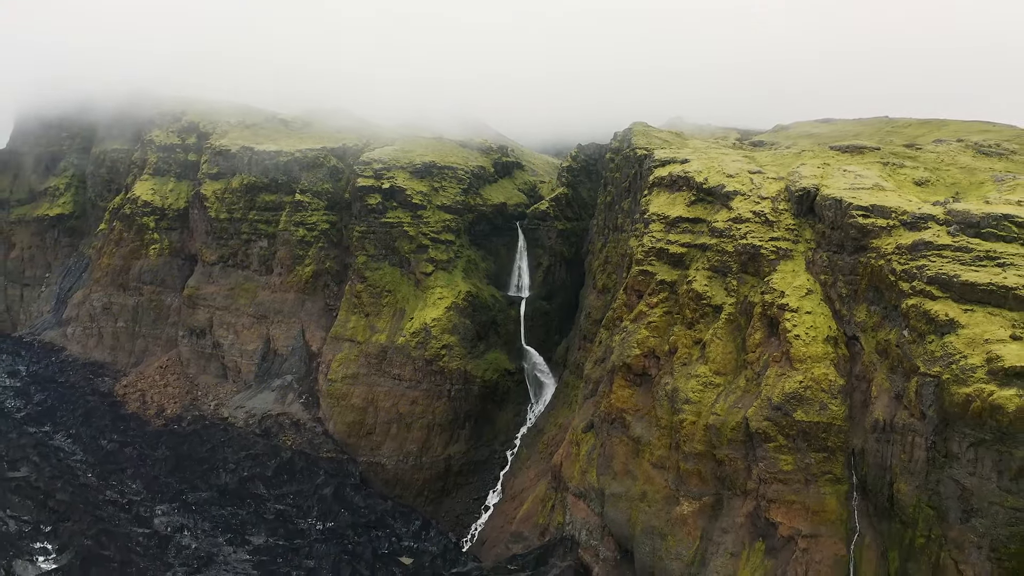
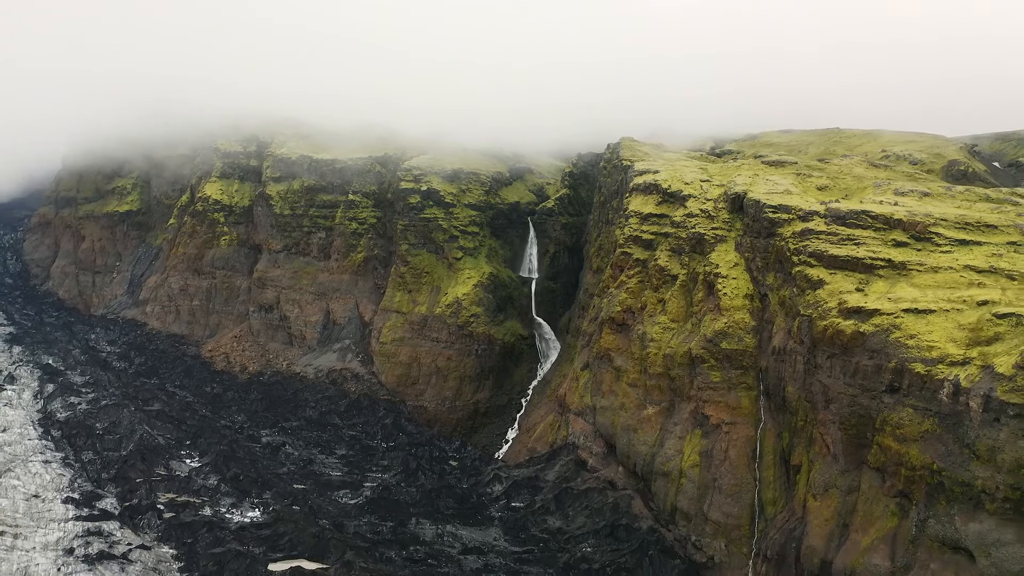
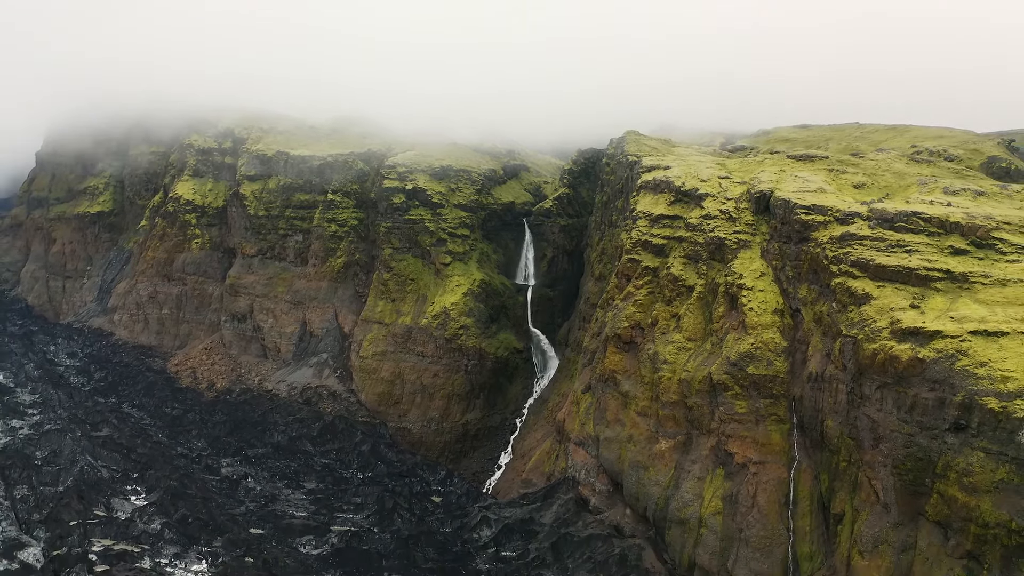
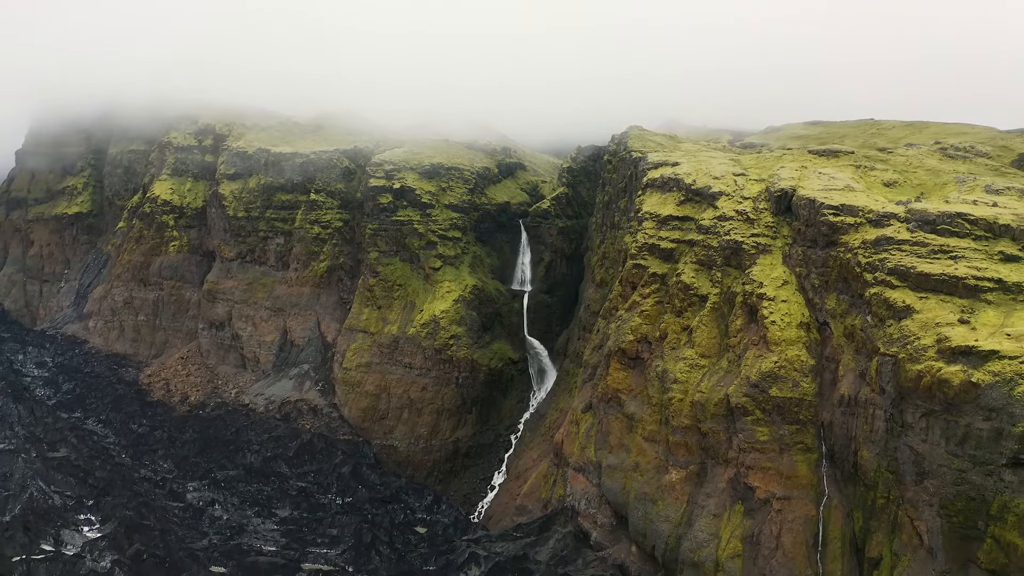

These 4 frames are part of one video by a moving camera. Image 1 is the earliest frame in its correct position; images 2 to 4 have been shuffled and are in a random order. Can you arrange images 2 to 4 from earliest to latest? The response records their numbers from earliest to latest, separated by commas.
4, 3, 2
